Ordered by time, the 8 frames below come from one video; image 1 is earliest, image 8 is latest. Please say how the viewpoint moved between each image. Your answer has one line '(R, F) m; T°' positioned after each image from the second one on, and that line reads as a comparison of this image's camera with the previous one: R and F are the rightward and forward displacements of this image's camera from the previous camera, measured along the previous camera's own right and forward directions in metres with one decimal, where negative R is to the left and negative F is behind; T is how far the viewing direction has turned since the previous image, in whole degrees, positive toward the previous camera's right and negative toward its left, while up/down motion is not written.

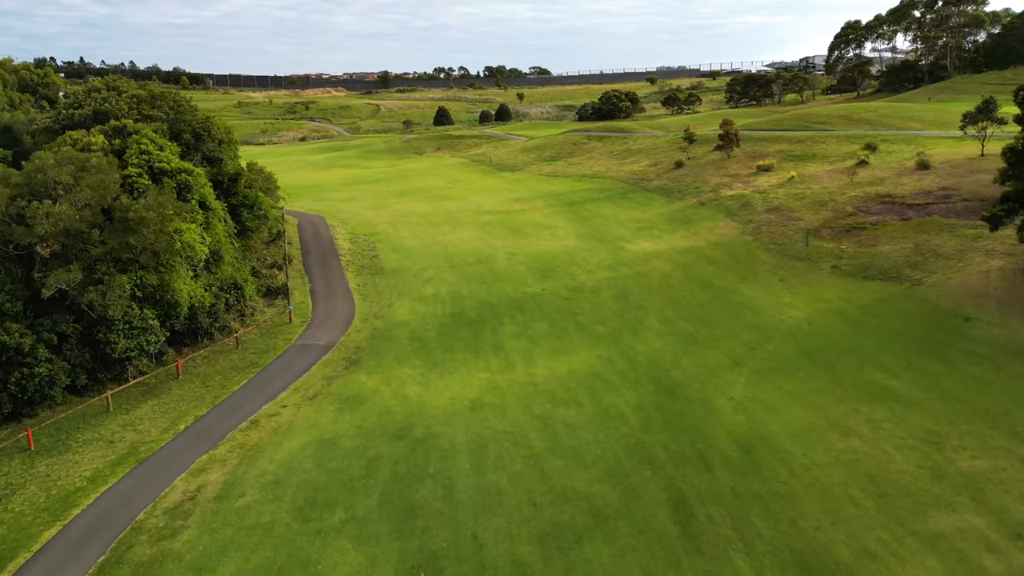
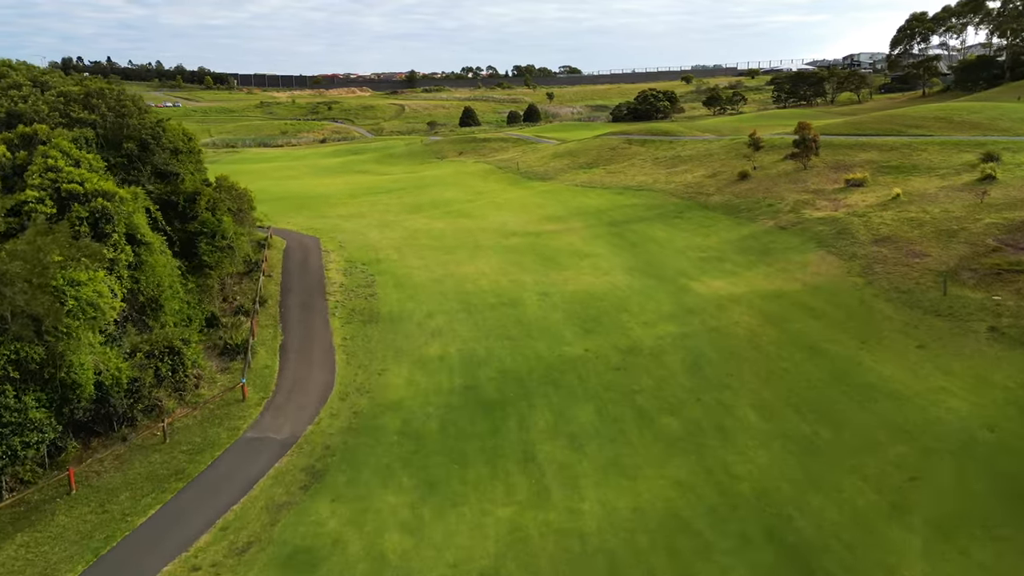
(-0.2, +6.5) m; -2°
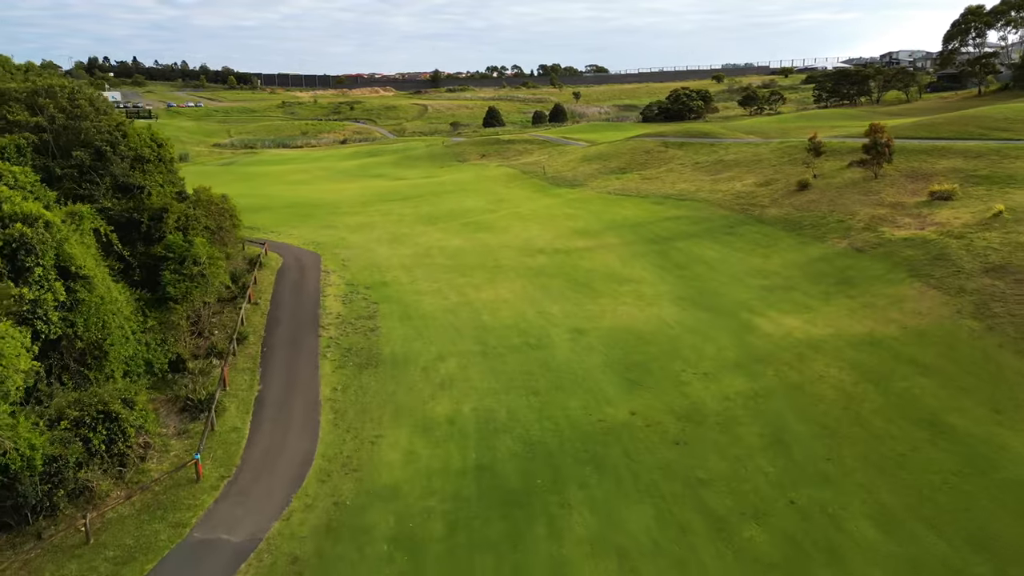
(-0.1, +4.0) m; -2°
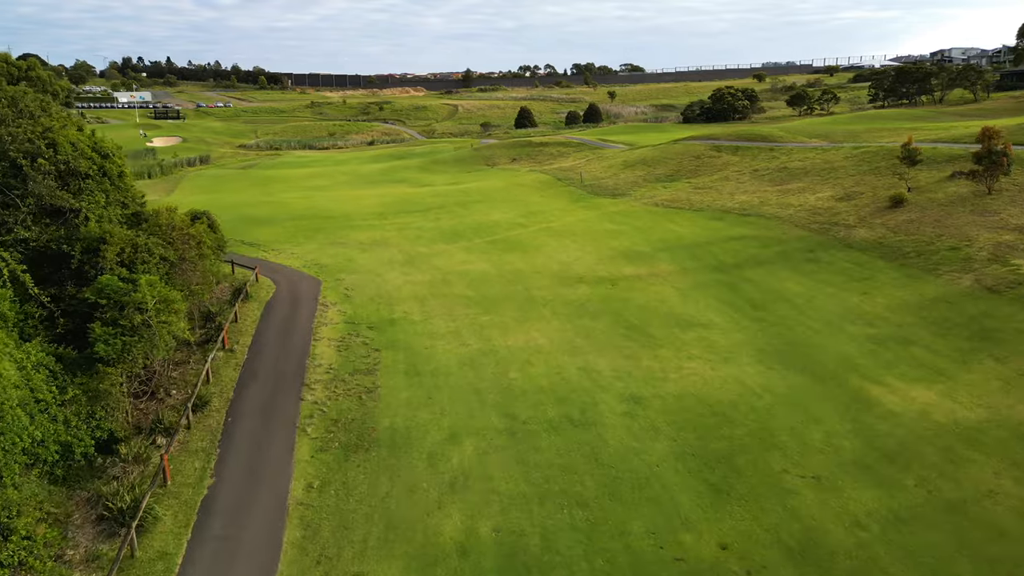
(-0.1, +4.6) m; -2°
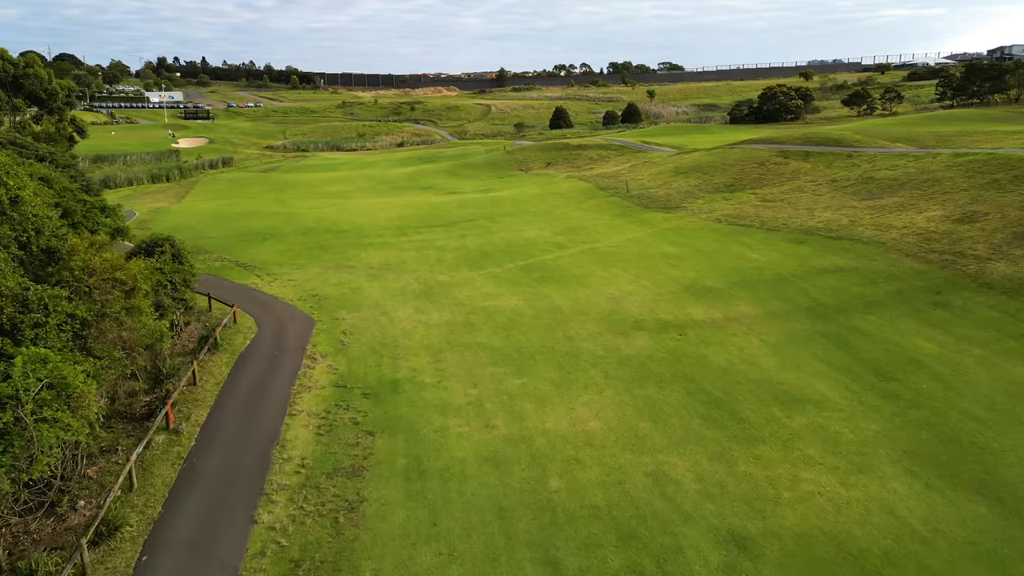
(-0.2, +4.9) m; -3°
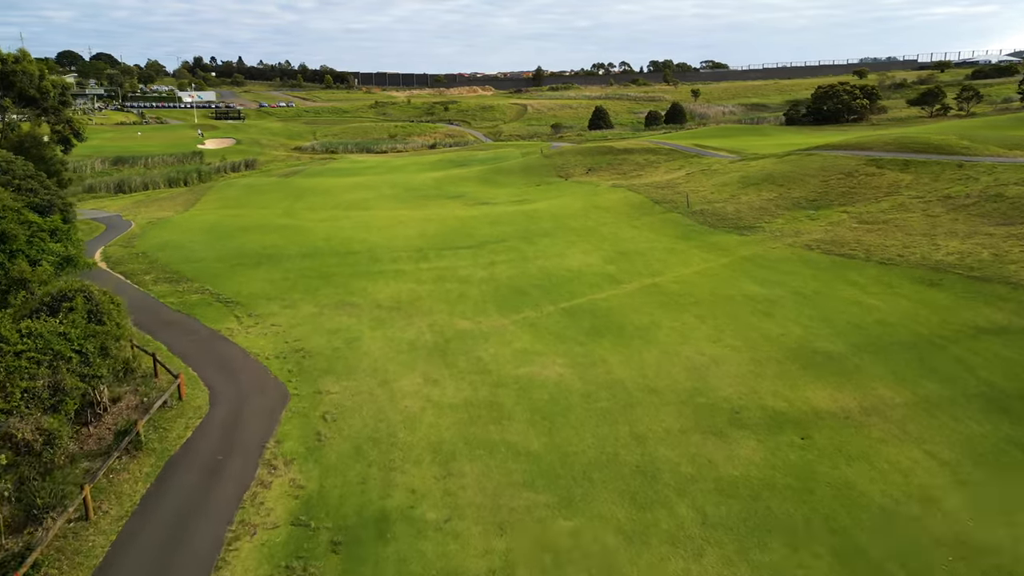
(-0.2, +5.3) m; -3°
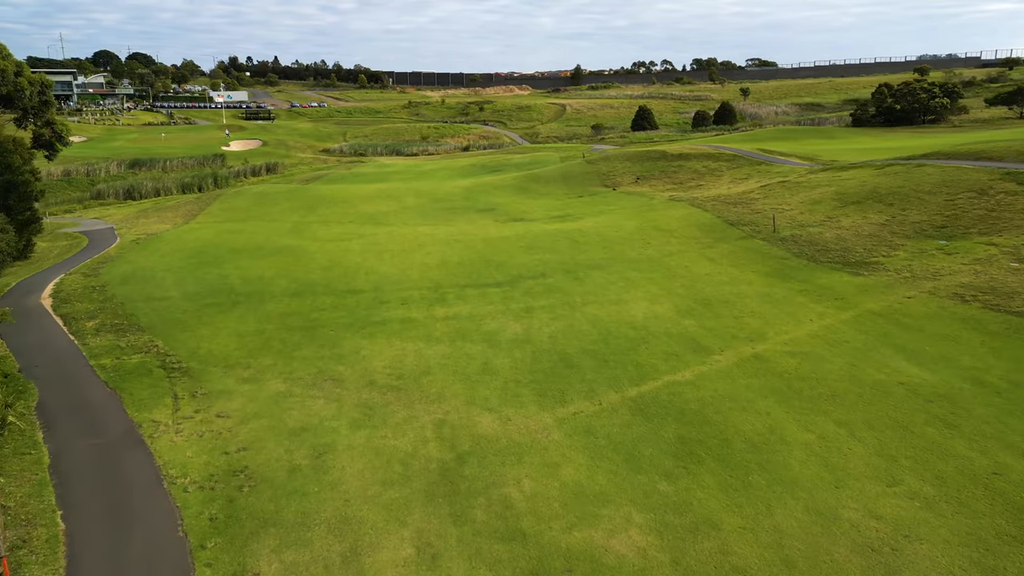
(-0.2, +6.0) m; -3°
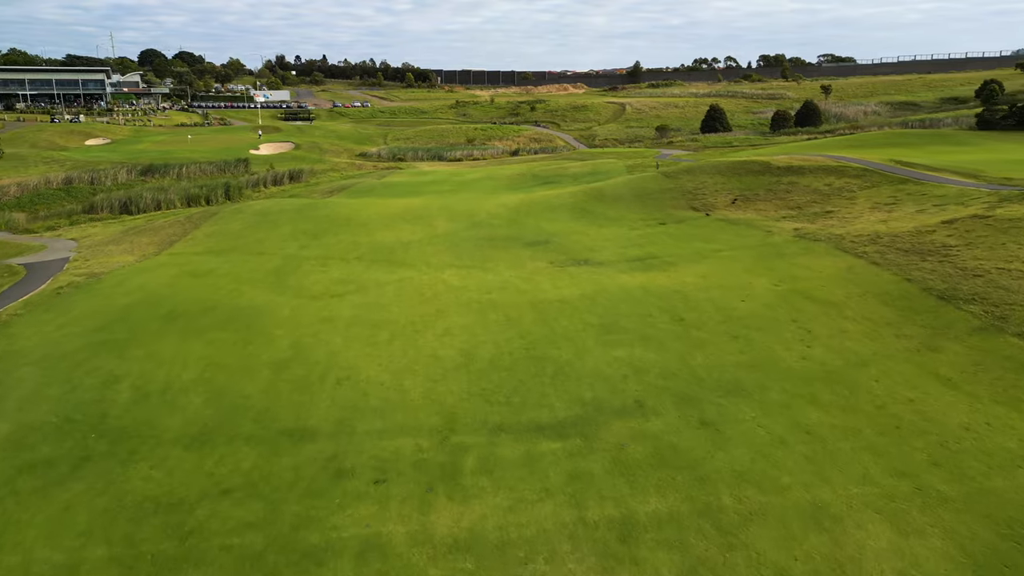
(-0.4, +10.0) m; -4°
